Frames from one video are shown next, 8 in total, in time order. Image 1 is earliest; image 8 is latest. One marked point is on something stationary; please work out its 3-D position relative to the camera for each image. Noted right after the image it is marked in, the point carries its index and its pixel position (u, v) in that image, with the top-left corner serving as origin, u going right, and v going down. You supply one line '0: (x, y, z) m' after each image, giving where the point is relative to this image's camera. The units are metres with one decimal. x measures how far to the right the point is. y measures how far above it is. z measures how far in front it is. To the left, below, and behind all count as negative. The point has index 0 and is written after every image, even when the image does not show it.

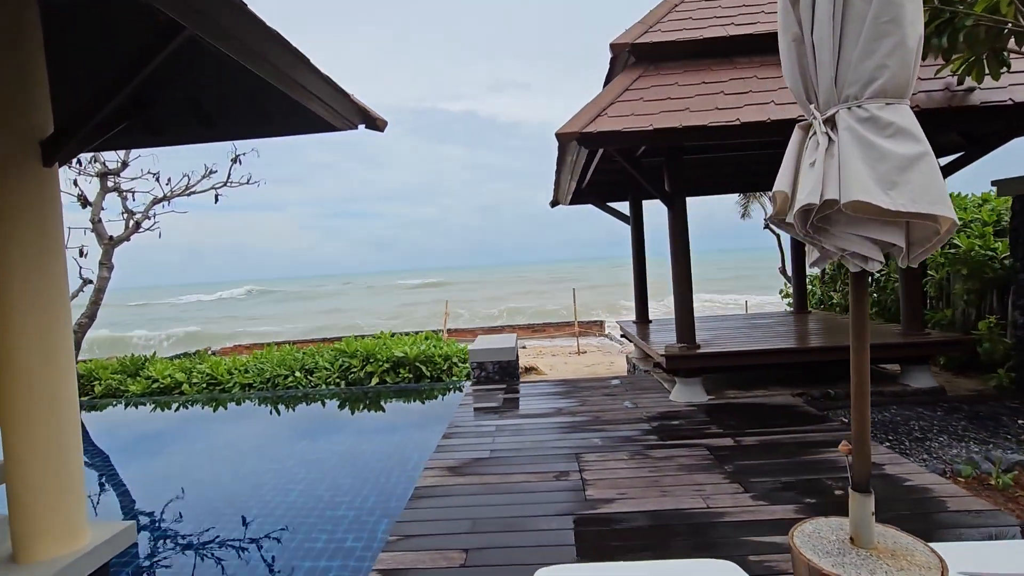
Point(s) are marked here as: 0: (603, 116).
0: (+0.7, +1.3, +4.0) m
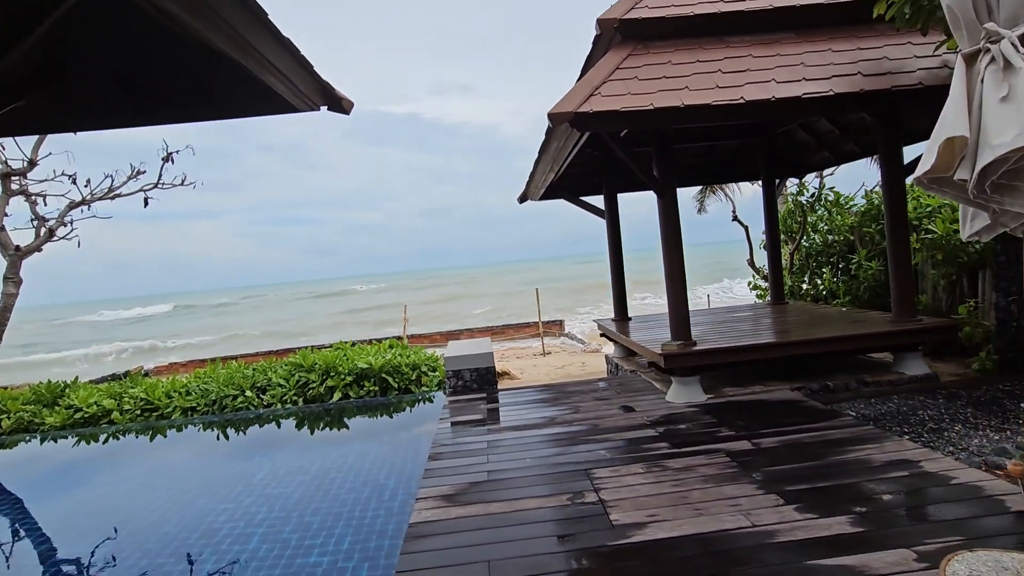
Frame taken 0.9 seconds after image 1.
0: (+0.6, +1.3, +3.6) m
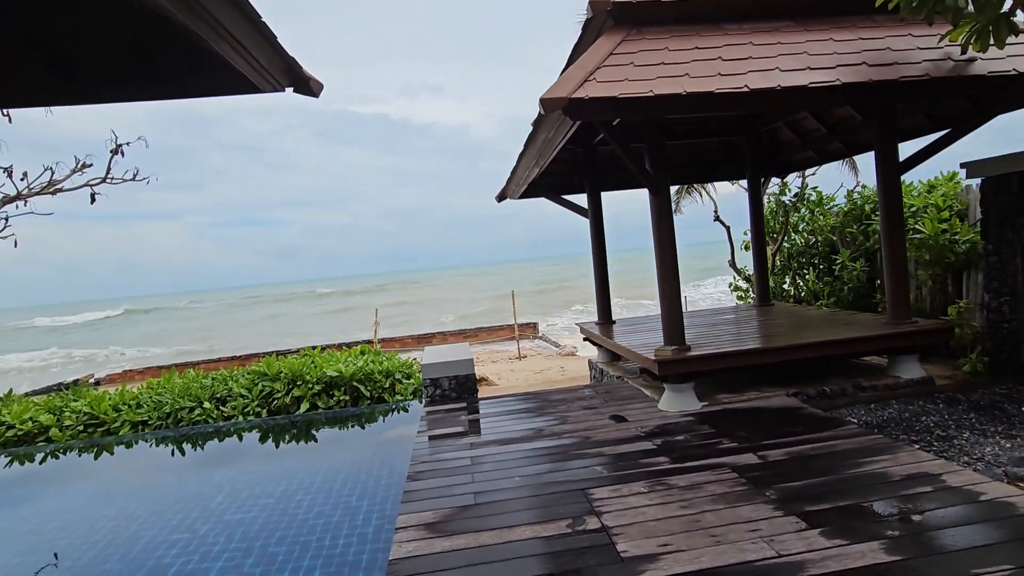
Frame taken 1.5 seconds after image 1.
0: (+0.5, +1.3, +3.3) m
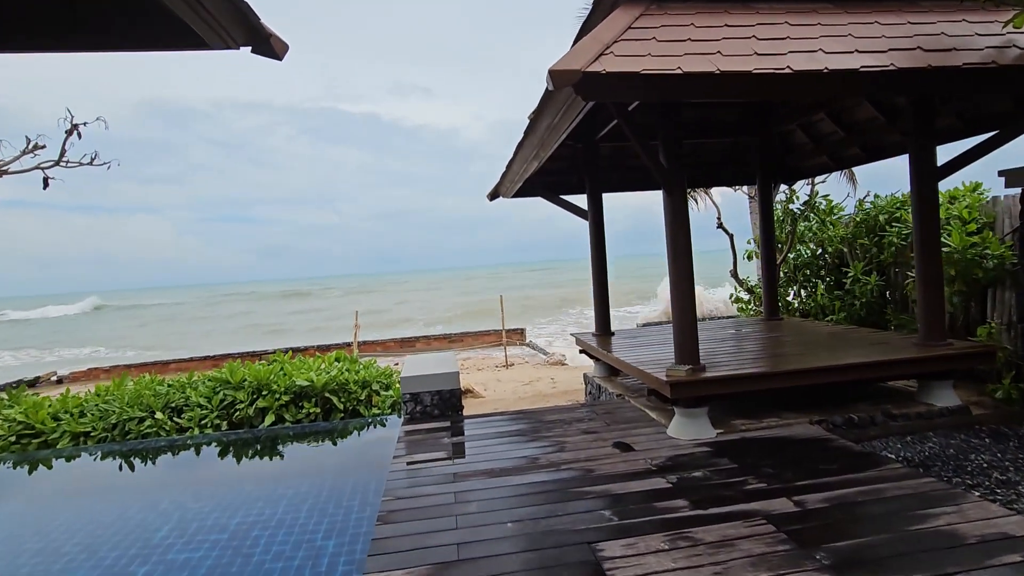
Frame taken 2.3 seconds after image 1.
0: (+0.5, +1.3, +2.8) m
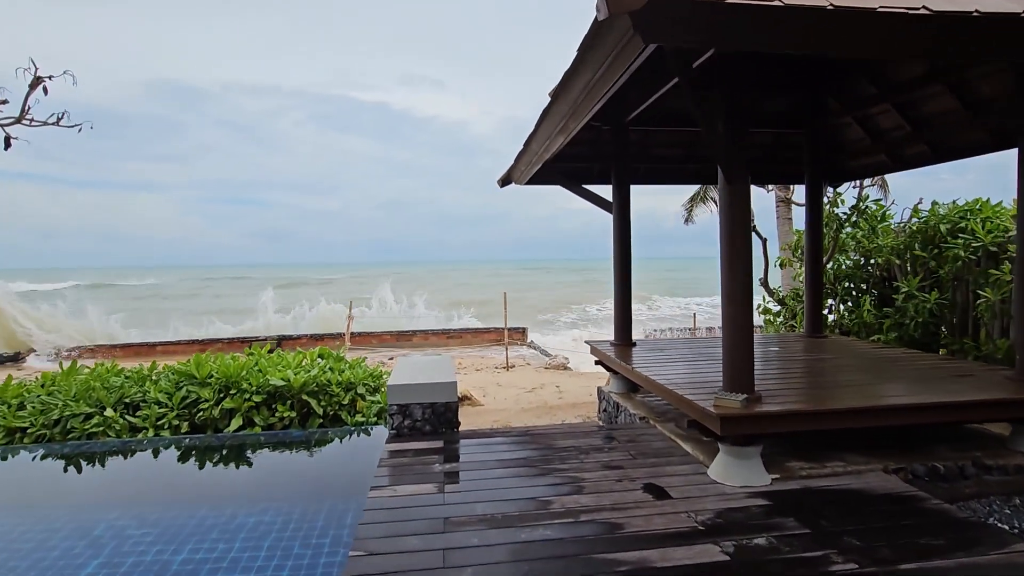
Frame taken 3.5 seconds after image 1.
0: (+0.7, +1.2, +2.1) m
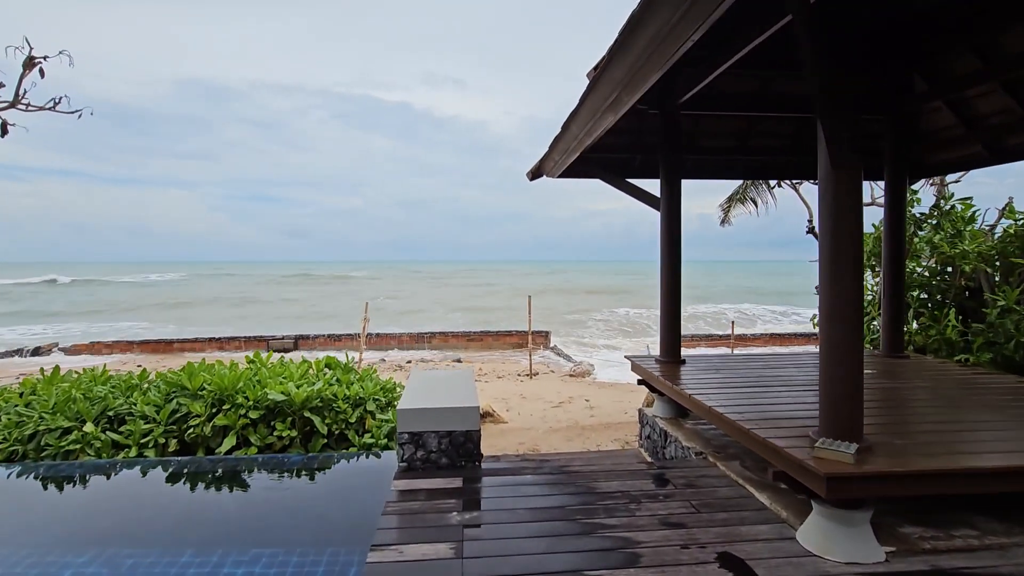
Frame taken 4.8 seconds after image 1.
0: (+0.8, +1.2, +1.4) m
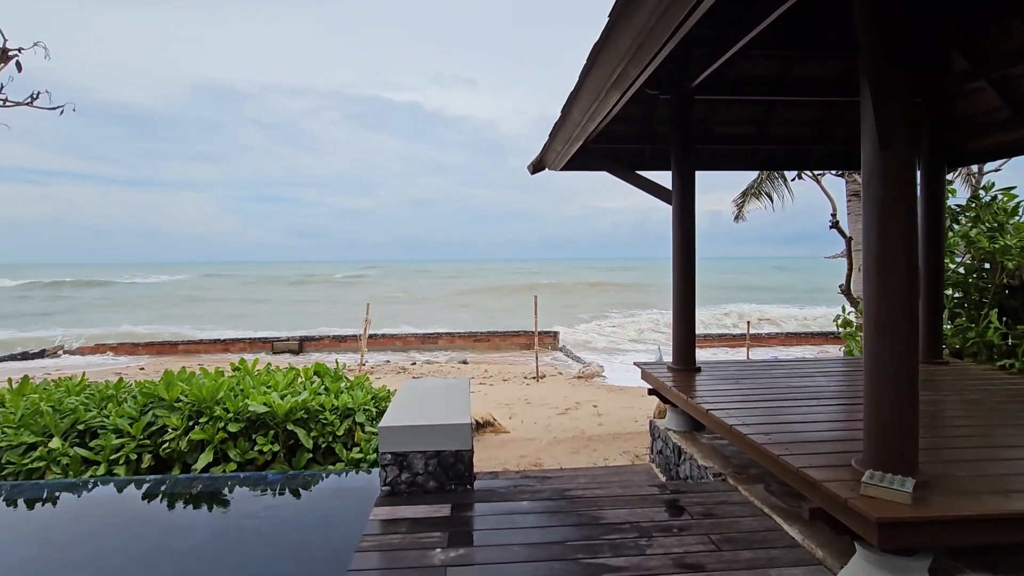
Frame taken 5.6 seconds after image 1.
0: (+0.7, +1.1, +1.0) m
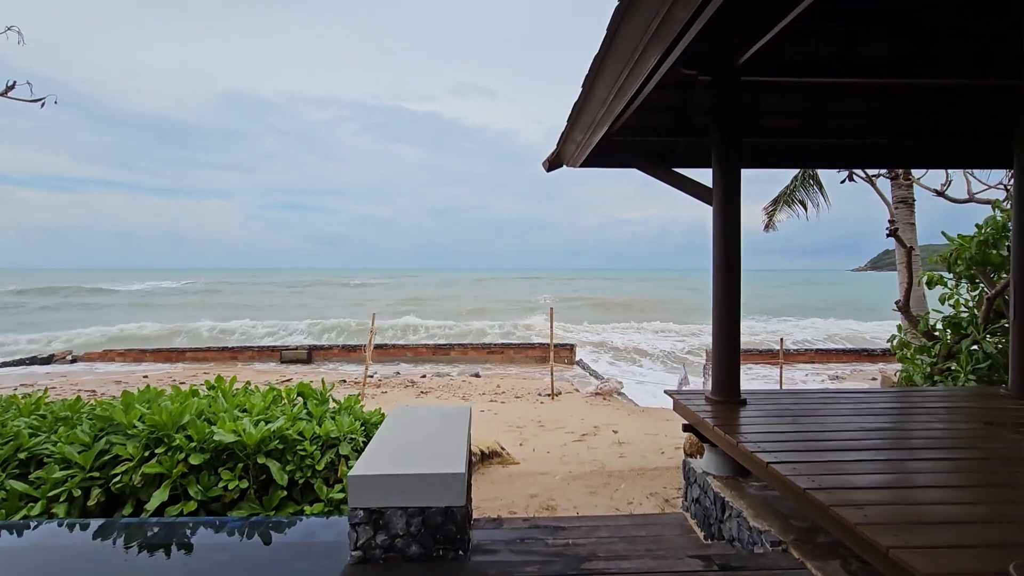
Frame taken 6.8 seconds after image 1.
0: (+0.7, +1.1, +0.4) m
